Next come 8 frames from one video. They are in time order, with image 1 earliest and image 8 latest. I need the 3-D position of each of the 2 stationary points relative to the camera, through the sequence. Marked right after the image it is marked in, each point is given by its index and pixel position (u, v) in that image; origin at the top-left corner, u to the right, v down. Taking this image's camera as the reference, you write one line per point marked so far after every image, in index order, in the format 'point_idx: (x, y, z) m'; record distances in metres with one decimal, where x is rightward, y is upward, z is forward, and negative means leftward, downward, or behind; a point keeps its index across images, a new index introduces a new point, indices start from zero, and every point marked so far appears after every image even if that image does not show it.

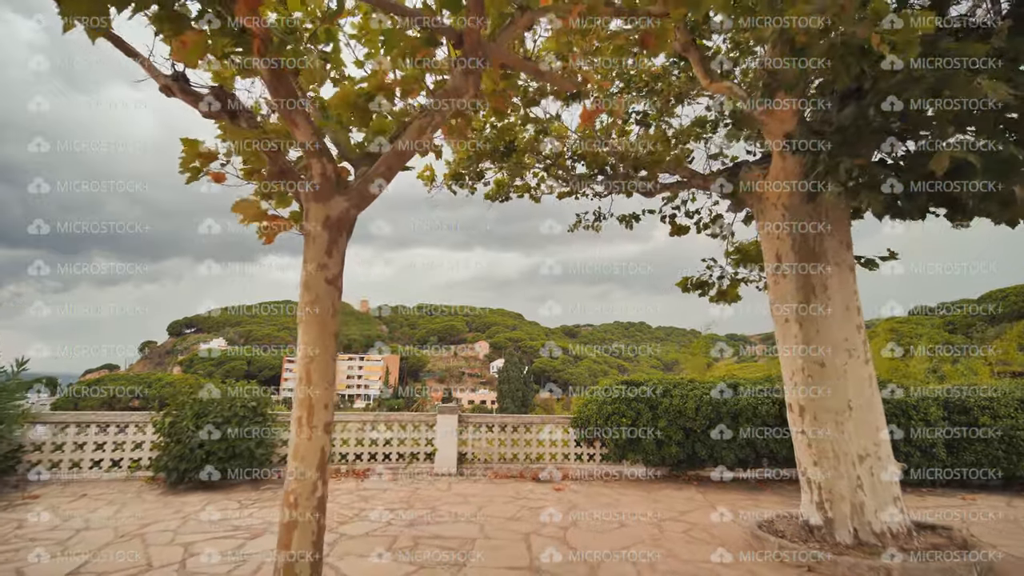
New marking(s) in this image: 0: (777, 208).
0: (+2.9, +0.9, +5.1) m
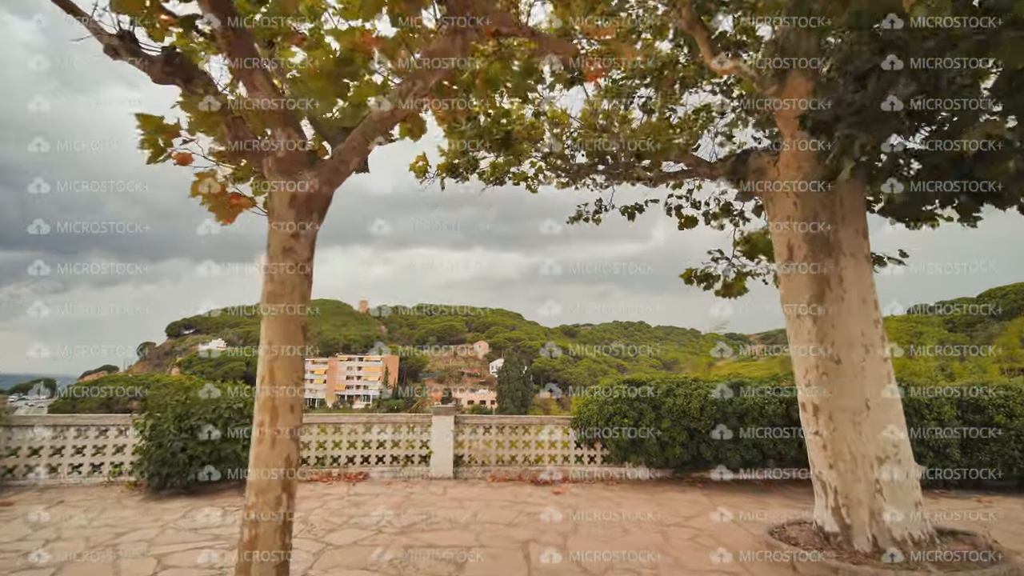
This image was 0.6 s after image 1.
0: (+2.8, +0.9, +4.8) m
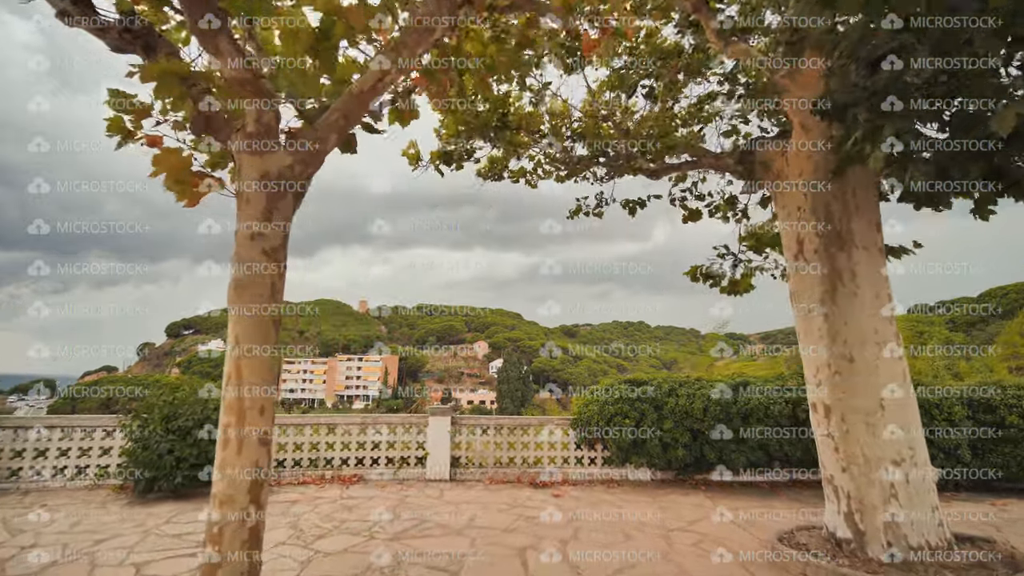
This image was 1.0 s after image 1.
0: (+2.8, +1.0, +4.6) m
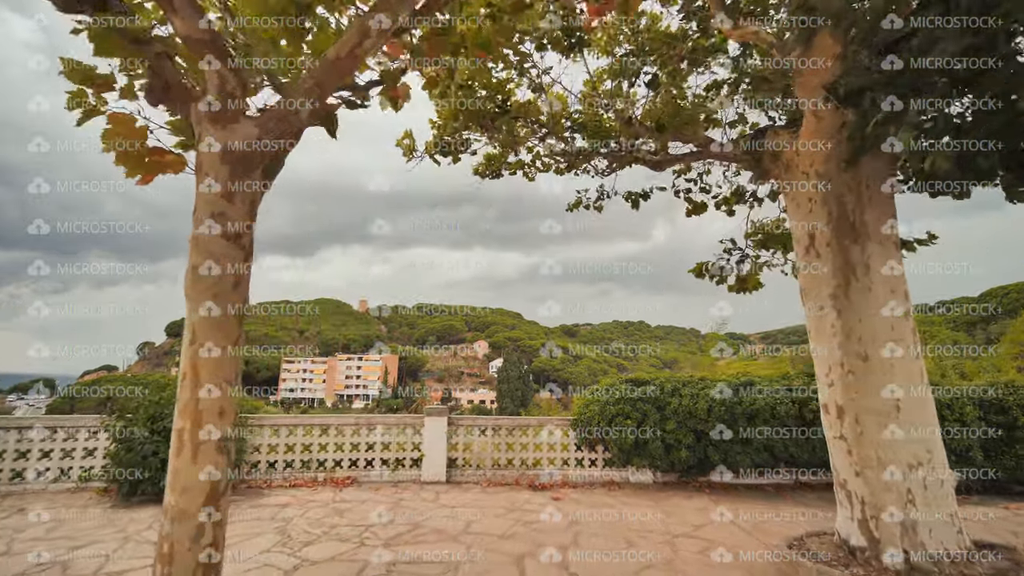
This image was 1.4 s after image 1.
0: (+2.8, +1.0, +4.4) m
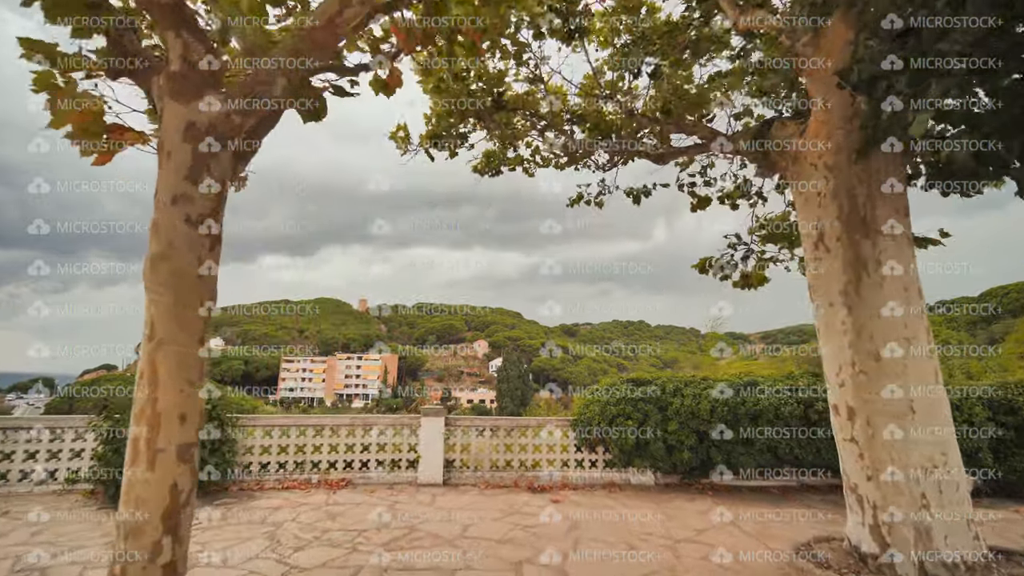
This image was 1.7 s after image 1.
0: (+2.7, +1.0, +4.3) m
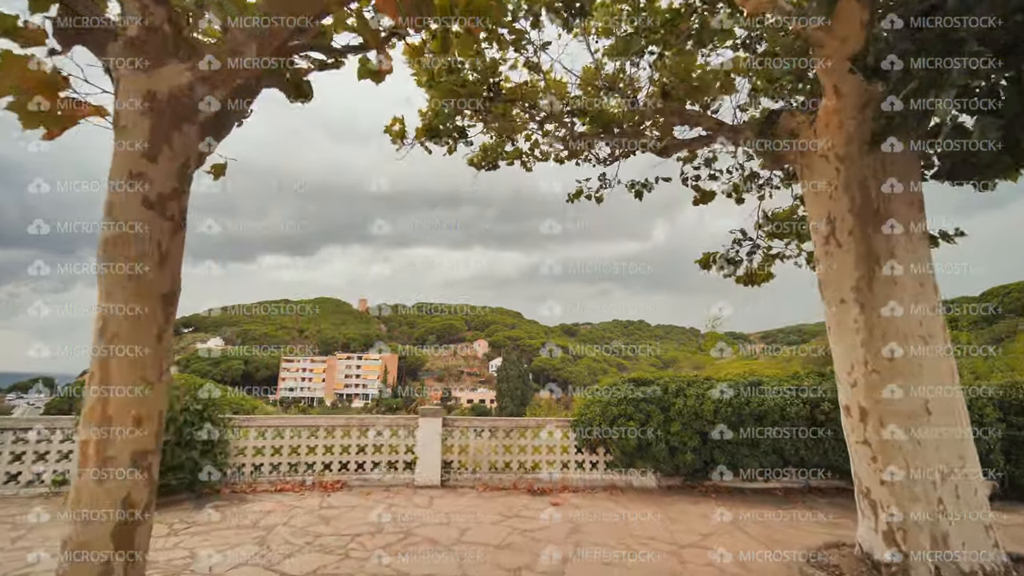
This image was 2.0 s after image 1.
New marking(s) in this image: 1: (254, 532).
0: (+2.7, +1.1, +4.1) m
1: (-2.7, -2.5, +5.0) m
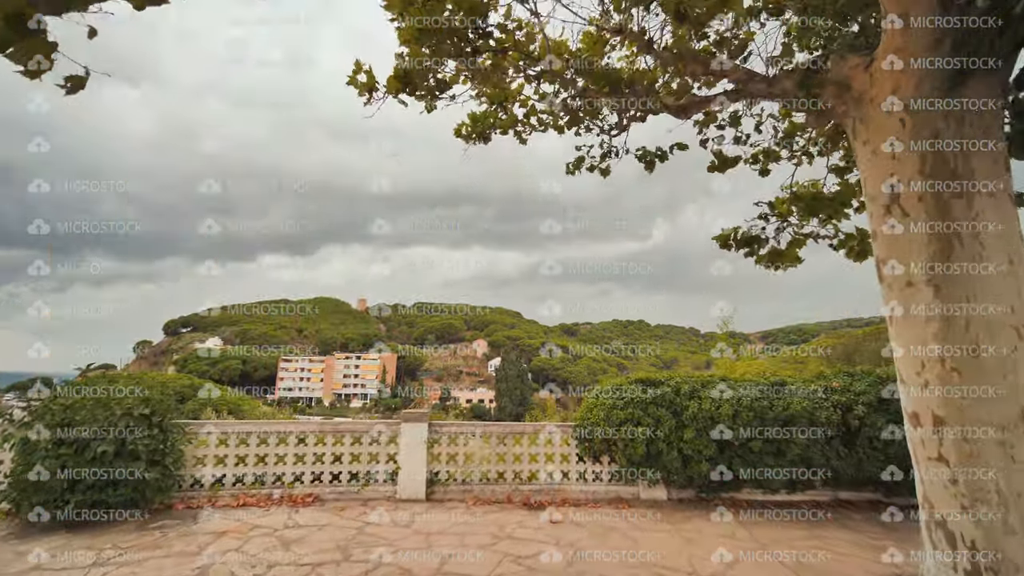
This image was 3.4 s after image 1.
0: (+2.7, +1.2, +3.3) m
1: (-2.8, -2.4, +4.2) m
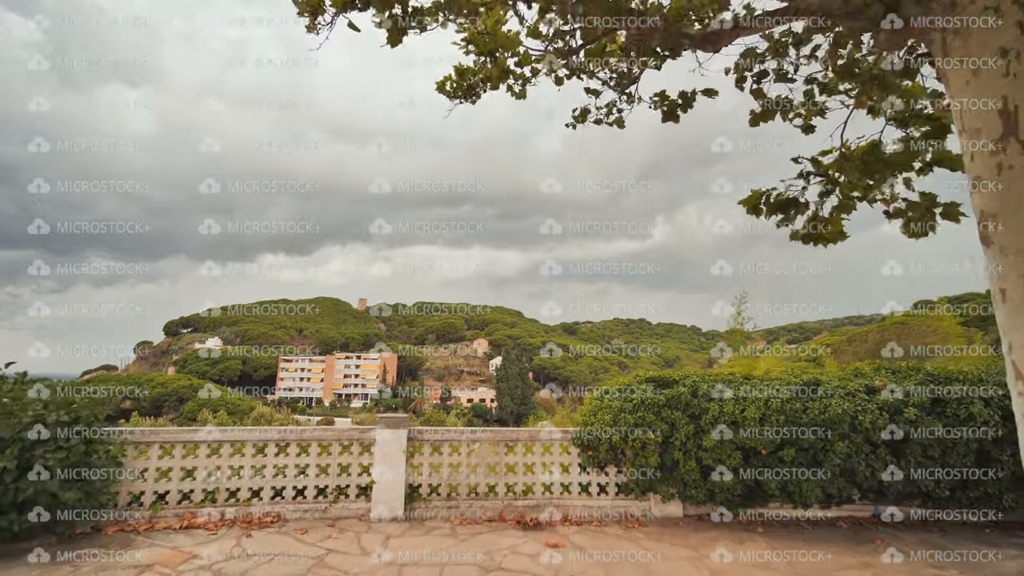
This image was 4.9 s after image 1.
0: (+2.5, +1.4, +2.5) m
1: (-2.9, -2.2, +3.3) m
